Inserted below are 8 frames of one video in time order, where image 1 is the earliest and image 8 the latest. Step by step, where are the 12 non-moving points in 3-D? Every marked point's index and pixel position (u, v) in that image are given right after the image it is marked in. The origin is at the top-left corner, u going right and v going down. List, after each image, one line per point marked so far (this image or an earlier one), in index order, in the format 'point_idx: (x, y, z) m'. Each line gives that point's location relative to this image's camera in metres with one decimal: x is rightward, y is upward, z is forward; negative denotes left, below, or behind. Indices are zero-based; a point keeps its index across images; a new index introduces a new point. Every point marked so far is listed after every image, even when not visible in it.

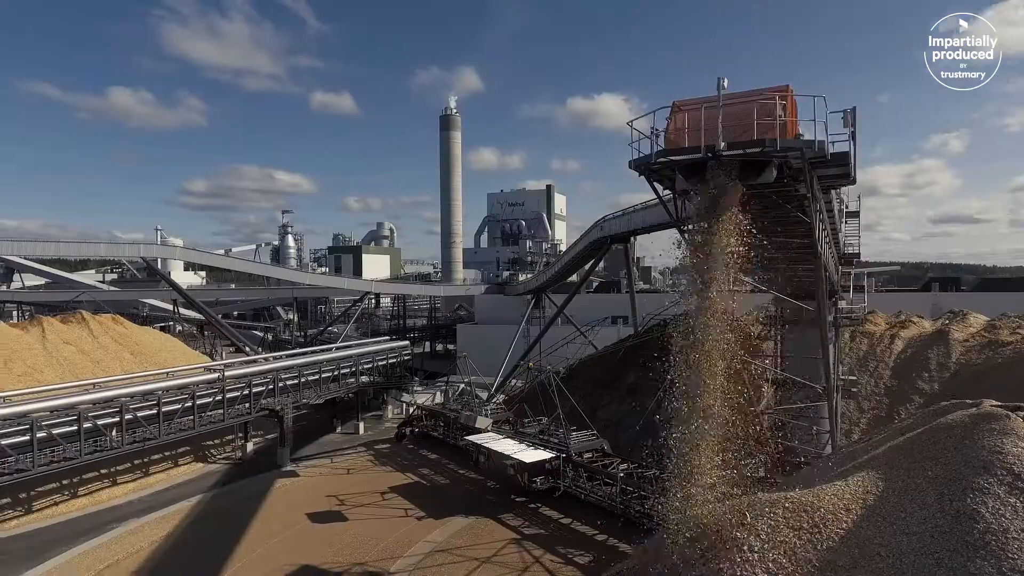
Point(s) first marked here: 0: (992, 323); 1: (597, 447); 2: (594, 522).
0: (+12.1, -0.9, +16.2) m
1: (+2.1, -3.9, +16.0) m
2: (+1.7, -5.2, +14.5) m
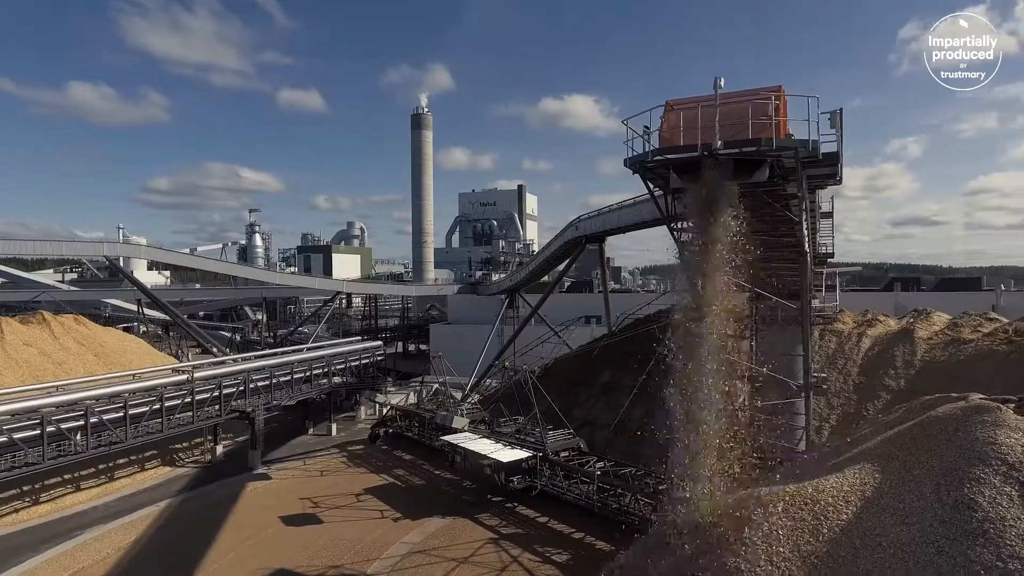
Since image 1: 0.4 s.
0: (+11.5, -0.9, +16.8) m
1: (+1.5, -3.9, +16.0) m
2: (+1.2, -5.2, +14.5) m
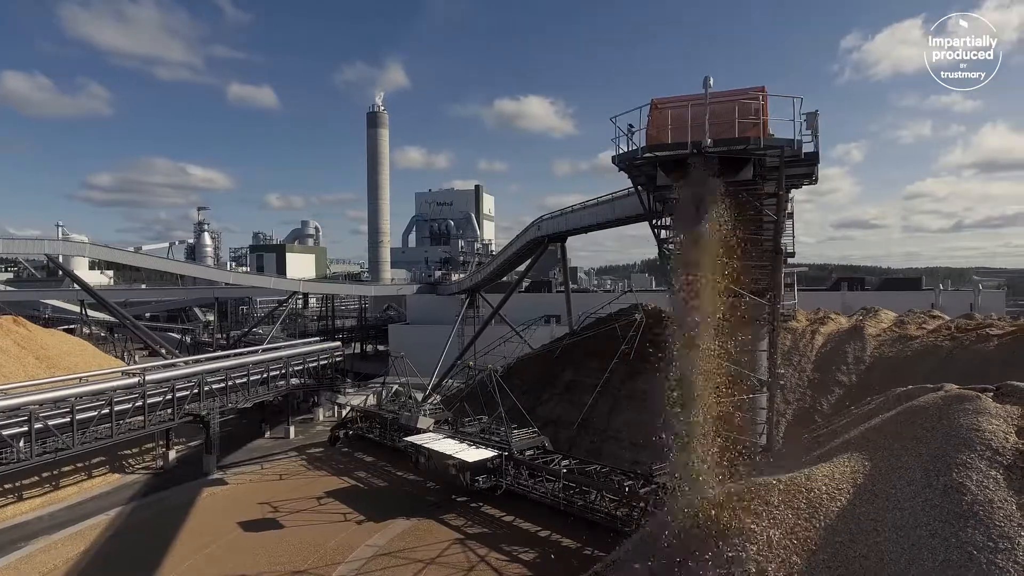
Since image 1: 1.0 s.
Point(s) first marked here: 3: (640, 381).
0: (+10.5, -0.8, +17.5) m
1: (+0.7, -3.9, +16.1) m
2: (+0.4, -5.1, +14.6) m
3: (+3.5, -2.5, +17.5) m
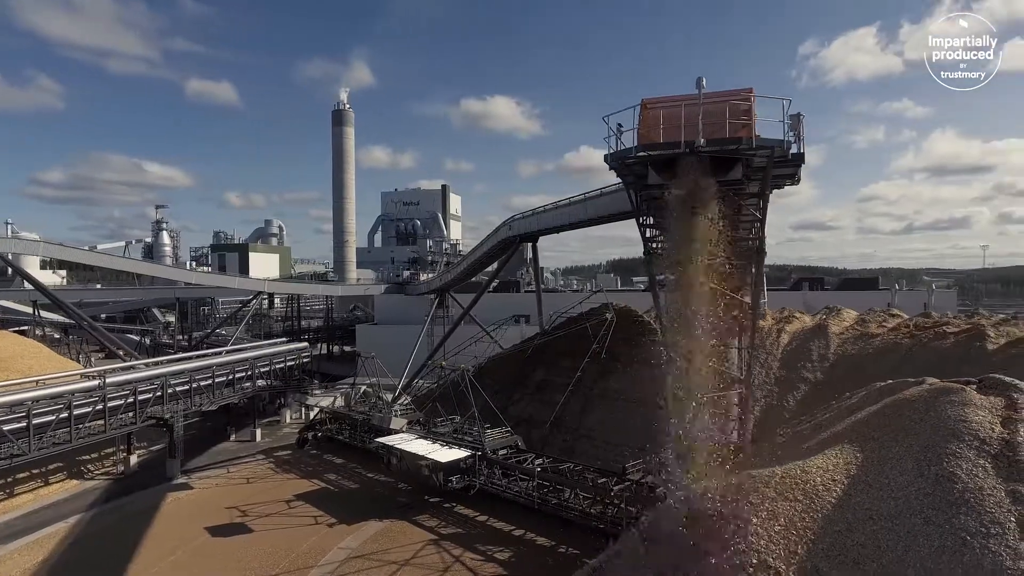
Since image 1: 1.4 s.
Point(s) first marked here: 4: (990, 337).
0: (+9.7, -0.8, +18.1) m
1: (0.0, -3.9, +16.1) m
2: (-0.2, -5.1, +14.6) m
3: (+2.7, -2.5, +17.7) m
4: (+10.3, -1.0, +13.9) m
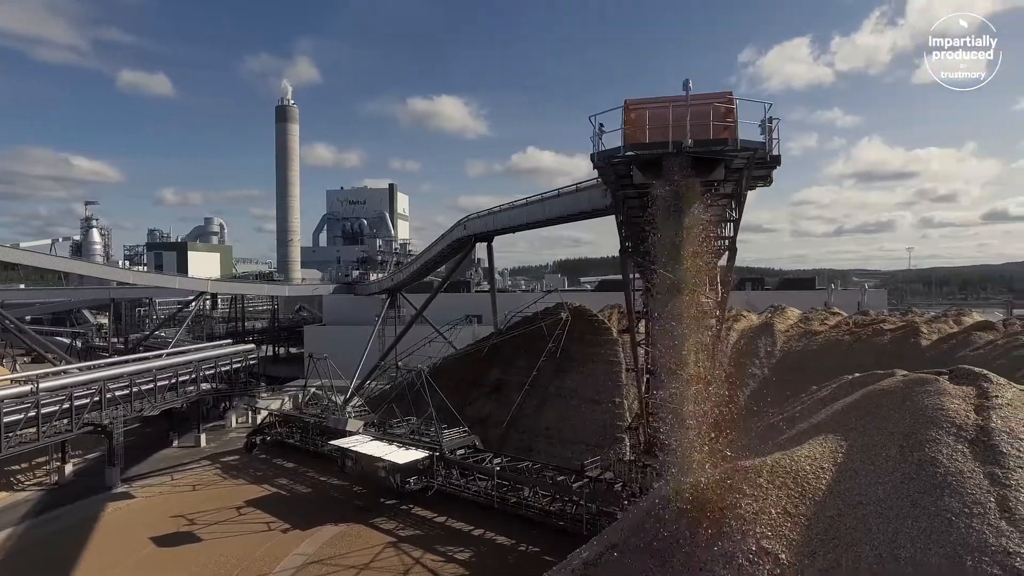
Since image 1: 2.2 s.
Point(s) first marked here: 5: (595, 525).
0: (+8.5, -0.8, +18.9) m
1: (-1.1, -3.9, +16.1) m
2: (-1.1, -5.1, +14.6) m
3: (+1.5, -2.5, +17.9) m
4: (+9.4, -1.0, +14.7) m
5: (+1.6, -4.6, +12.5) m
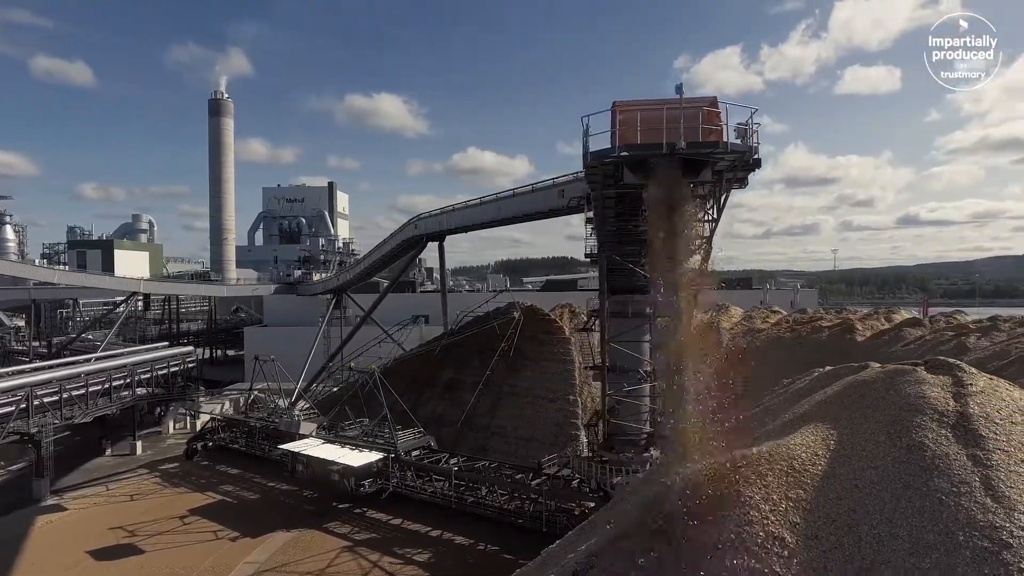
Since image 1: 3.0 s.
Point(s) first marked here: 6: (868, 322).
0: (+7.1, -0.8, +19.6) m
1: (-2.2, -3.8, +16.0) m
2: (-2.0, -5.1, +14.4) m
3: (+0.3, -2.5, +18.0) m
4: (+8.3, -1.0, +15.6) m
5: (+0.8, -4.5, +12.6) m
6: (+9.3, -0.9, +17.0) m
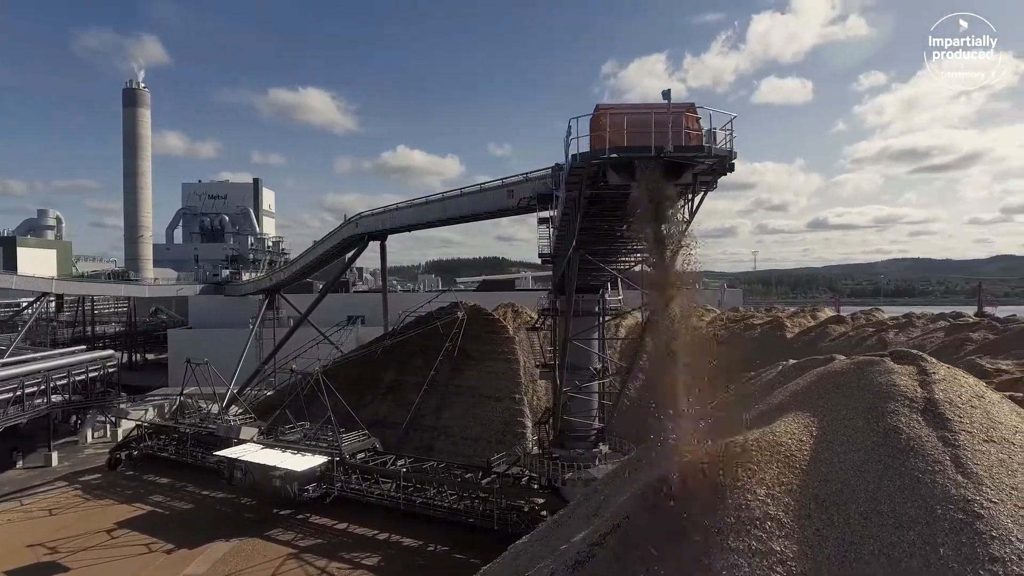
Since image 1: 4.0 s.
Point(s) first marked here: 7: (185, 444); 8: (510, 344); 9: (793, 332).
0: (+5.3, -0.8, +20.4) m
1: (-3.5, -3.8, +15.7) m
2: (-3.2, -5.1, +14.2) m
3: (-1.3, -2.5, +18.0) m
4: (+7.0, -1.0, +16.5) m
5: (-0.1, -4.5, +12.7) m
6: (+7.8, -0.9, +18.0) m
7: (-9.0, -4.3, +17.8) m
8: (-0.1, -1.6, +18.9) m
9: (+7.0, -1.1, +16.2) m
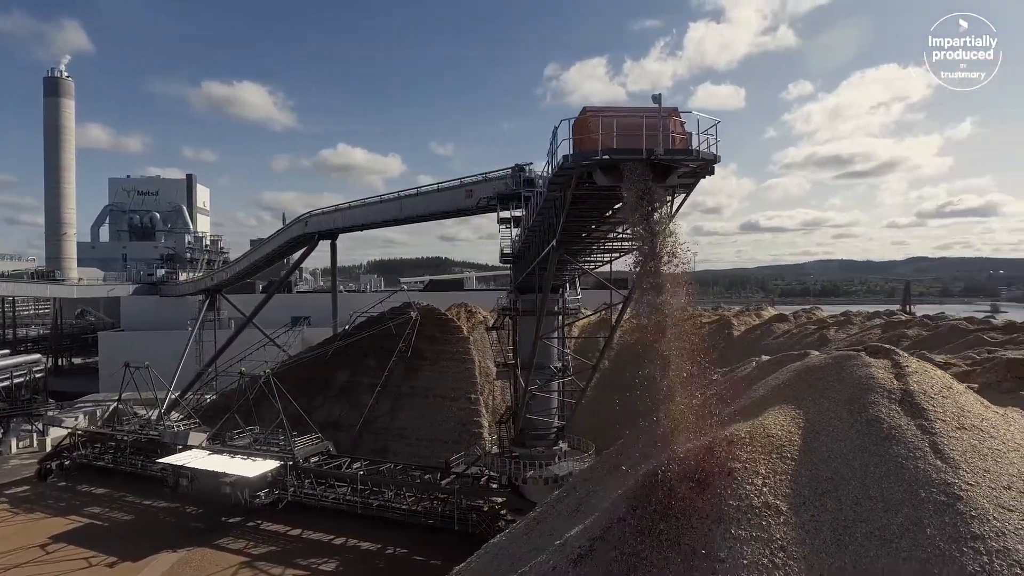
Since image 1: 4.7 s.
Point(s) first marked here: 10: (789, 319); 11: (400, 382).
0: (+3.8, -0.8, +20.8) m
1: (-4.5, -3.8, +15.4) m
2: (-4.1, -5.1, +13.9) m
3: (-2.5, -2.5, +17.8) m
4: (+5.9, -1.0, +17.1) m
5: (-0.9, -4.5, +12.7) m
6: (+6.6, -0.9, +18.7) m
7: (-10.2, -4.3, +17.0) m
8: (-1.4, -1.6, +18.8) m
9: (+5.9, -1.1, +16.8) m
10: (+7.4, -0.8, +17.4) m
11: (-3.1, -2.6, +17.9) m
